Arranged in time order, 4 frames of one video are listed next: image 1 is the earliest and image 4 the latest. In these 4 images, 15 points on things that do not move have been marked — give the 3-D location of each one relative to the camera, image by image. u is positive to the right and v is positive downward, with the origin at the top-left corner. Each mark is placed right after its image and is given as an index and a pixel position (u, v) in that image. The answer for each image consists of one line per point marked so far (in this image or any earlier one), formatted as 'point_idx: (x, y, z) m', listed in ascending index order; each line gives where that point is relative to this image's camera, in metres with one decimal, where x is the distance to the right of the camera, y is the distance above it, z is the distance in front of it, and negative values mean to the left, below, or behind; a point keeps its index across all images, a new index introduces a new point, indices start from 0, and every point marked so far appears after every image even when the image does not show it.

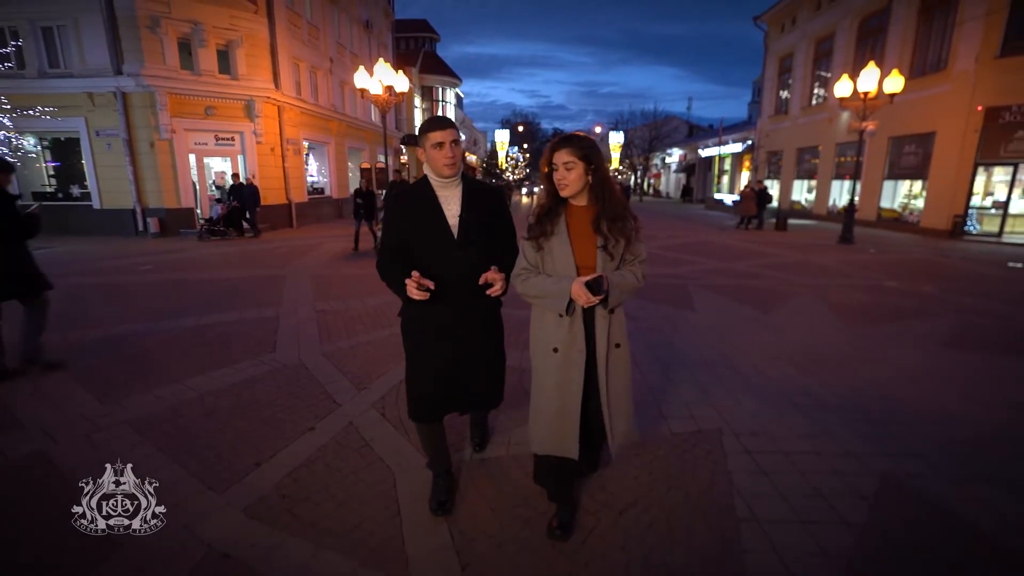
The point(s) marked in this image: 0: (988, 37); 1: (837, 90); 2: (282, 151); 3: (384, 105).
0: (+15.4, +8.1, +16.4) m
1: (+10.6, +6.5, +16.7) m
2: (-8.1, +4.8, +17.9) m
3: (-3.7, +5.4, +14.9) m
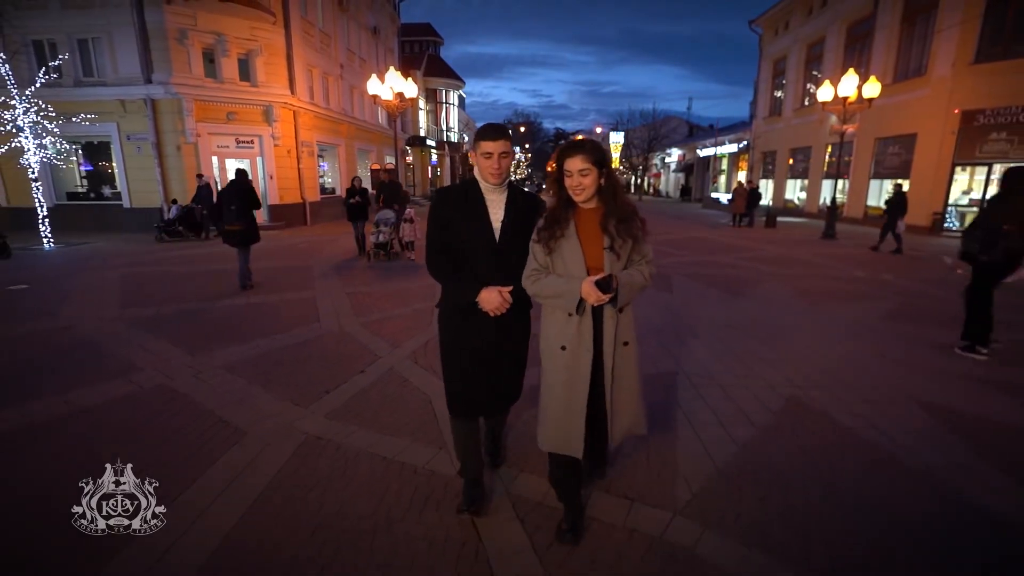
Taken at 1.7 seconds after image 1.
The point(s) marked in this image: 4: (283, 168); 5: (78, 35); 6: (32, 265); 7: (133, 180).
0: (+15.5, +8.3, +17.4) m
1: (+10.7, +6.7, +17.7) m
2: (-8.1, +5.0, +19.0) m
3: (-3.7, +5.6, +16.0) m
4: (-8.3, +4.4, +18.5) m
5: (-13.5, +7.9, +15.8) m
6: (-9.8, +0.4, +10.1) m
7: (-12.4, +3.5, +16.6) m
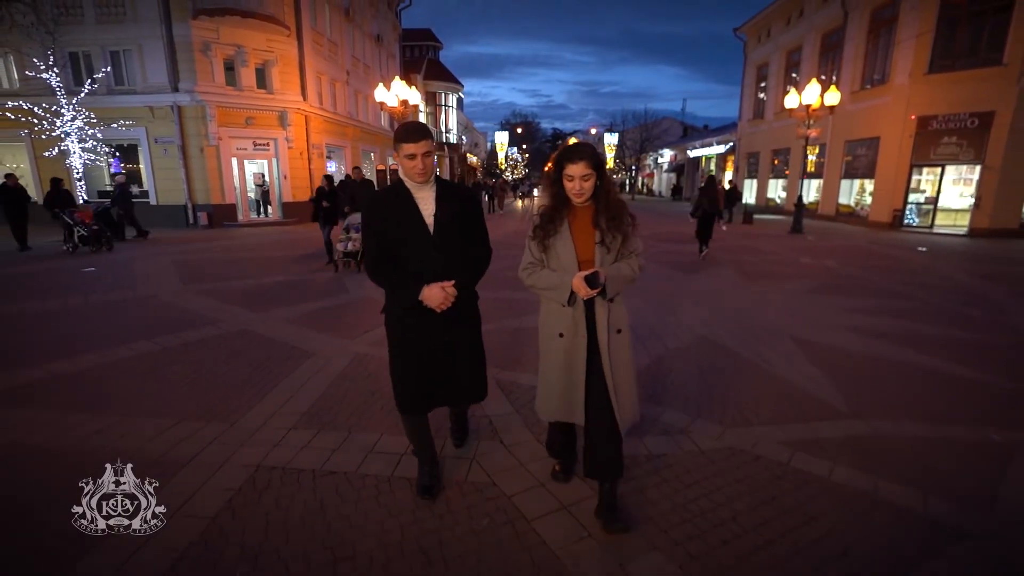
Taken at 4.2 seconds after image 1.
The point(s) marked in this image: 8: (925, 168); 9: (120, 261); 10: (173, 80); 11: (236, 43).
0: (+15.3, +8.7, +19.1) m
1: (+10.5, +7.1, +19.4) m
2: (-8.3, +5.4, +20.6) m
3: (-3.9, +6.0, +17.6) m
4: (-8.5, +4.7, +20.0) m
5: (-13.7, +8.2, +17.3) m
6: (-10.0, +0.8, +11.7) m
7: (-12.6, +3.9, +18.2) m
8: (+15.9, +4.6, +19.5) m
9: (-8.5, +0.6, +11.0) m
10: (-11.5, +7.1, +17.3) m
11: (-9.7, +8.6, +17.9) m
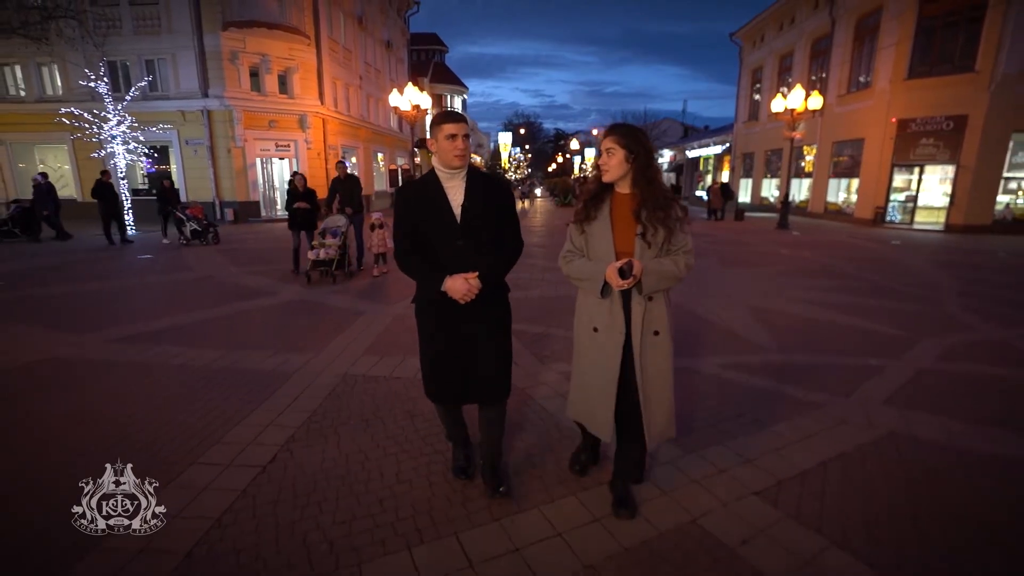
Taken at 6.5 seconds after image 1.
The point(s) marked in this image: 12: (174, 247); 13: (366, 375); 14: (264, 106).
0: (+15.5, +9.0, +20.4) m
1: (+10.7, +7.4, +20.6) m
2: (-8.1, +5.7, +22.0) m
3: (-3.7, +6.3, +18.9) m
4: (-8.3, +5.0, +21.4) m
5: (-13.5, +8.5, +18.8) m
6: (-9.8, +1.1, +13.1) m
7: (-12.4, +4.2, +19.6) m
8: (+16.0, +4.9, +20.7) m
9: (-8.4, +0.9, +12.4) m
10: (-11.4, +7.4, +18.7) m
11: (-9.5, +9.0, +19.3) m
12: (-8.6, +1.1, +13.2) m
13: (-1.3, -0.8, +4.5) m
14: (-9.5, +7.0, +19.5) m
